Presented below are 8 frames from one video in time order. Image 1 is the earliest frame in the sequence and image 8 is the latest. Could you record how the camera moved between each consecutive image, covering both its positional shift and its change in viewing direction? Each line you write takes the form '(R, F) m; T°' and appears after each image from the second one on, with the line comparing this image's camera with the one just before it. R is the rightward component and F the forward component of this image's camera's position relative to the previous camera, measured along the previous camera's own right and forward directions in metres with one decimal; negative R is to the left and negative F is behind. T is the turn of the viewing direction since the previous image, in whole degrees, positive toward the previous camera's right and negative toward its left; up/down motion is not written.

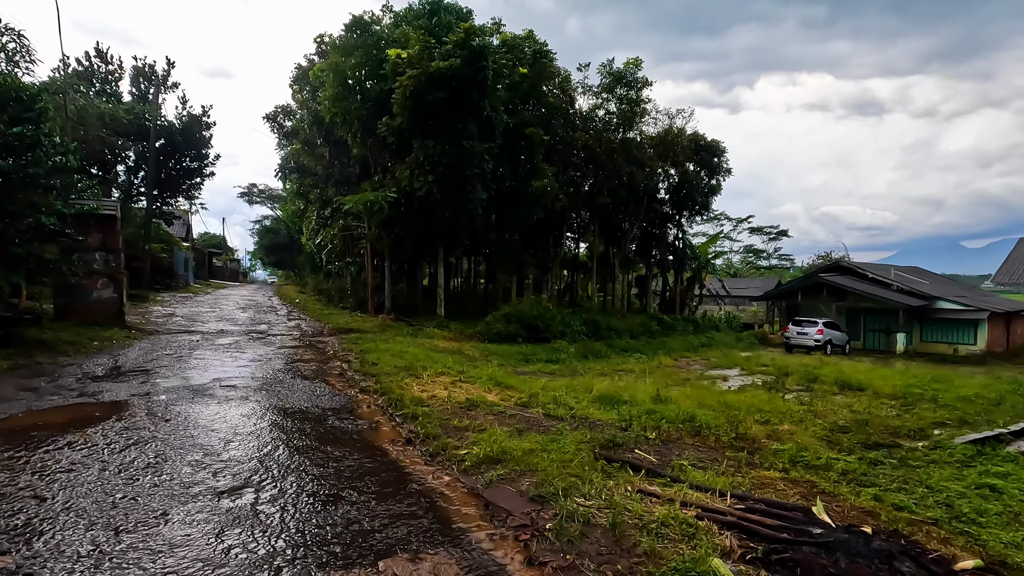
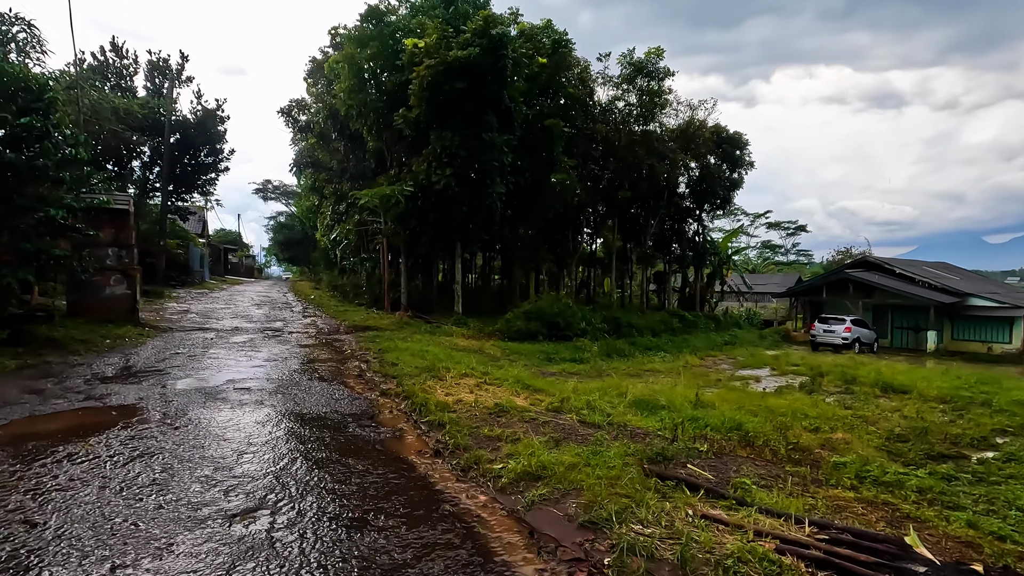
(-0.2, +0.4) m; -1°
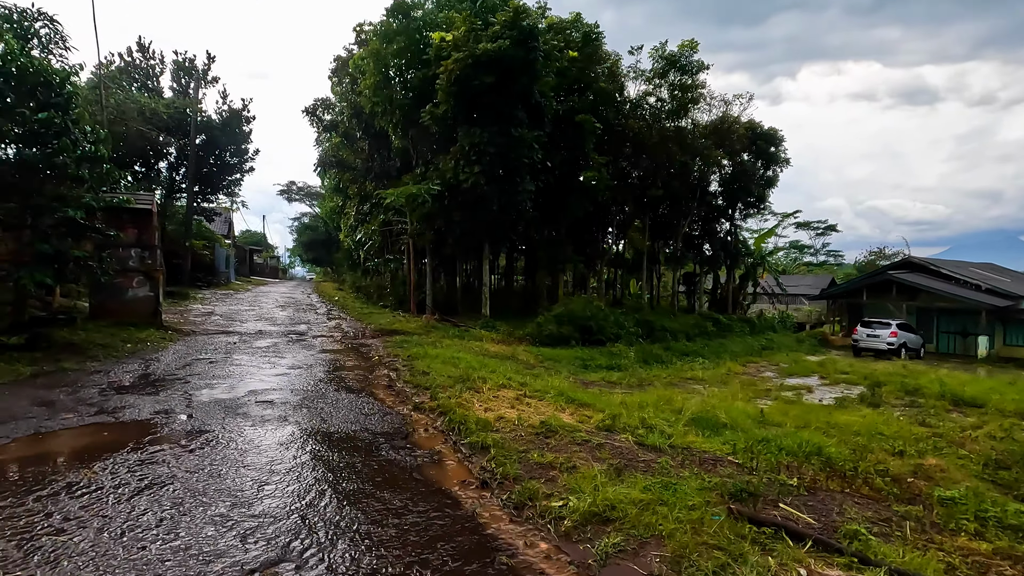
(-0.2, +0.5) m; -2°
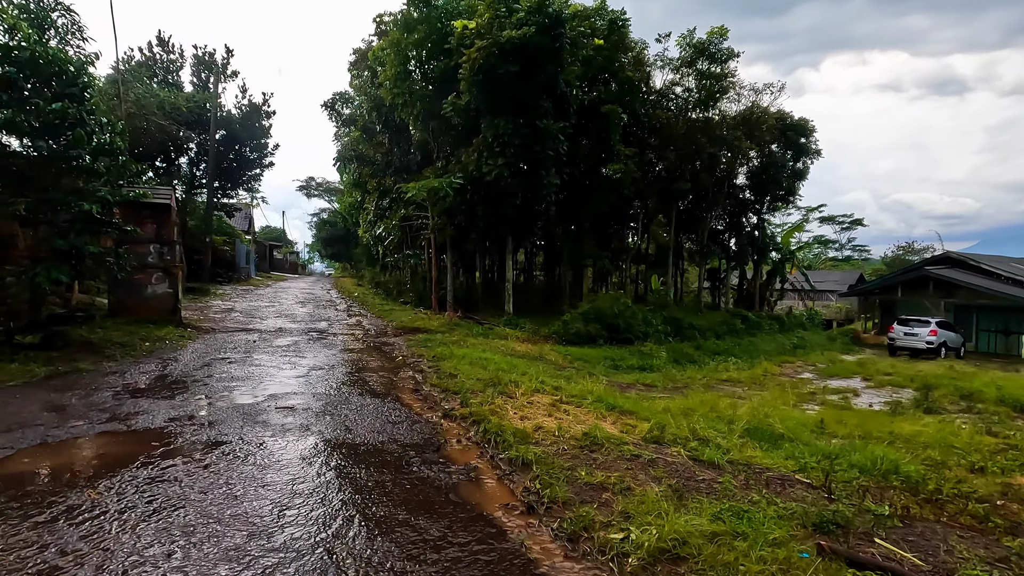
(-0.2, +0.4) m; -2°
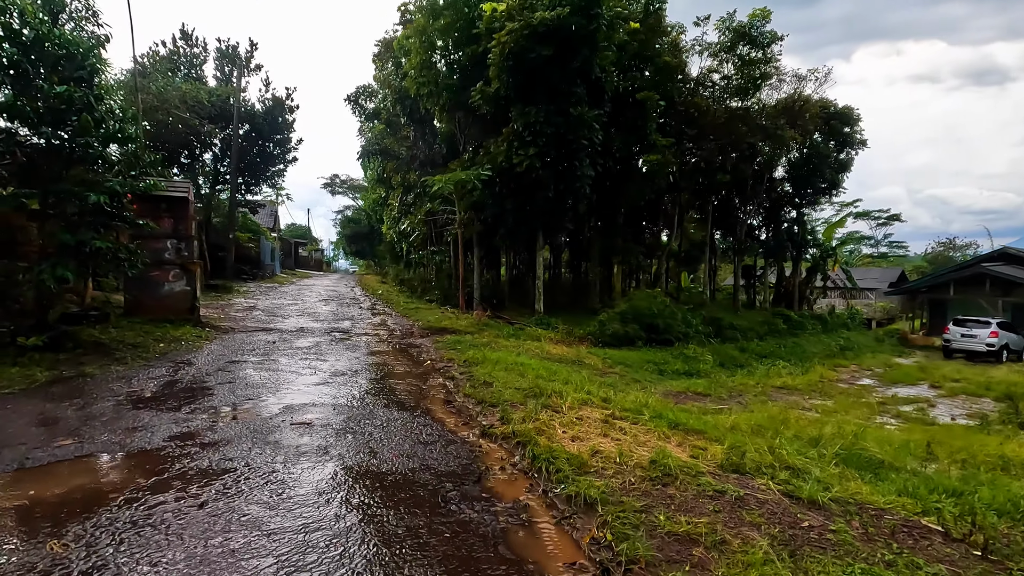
(-0.2, +0.6) m; -2°
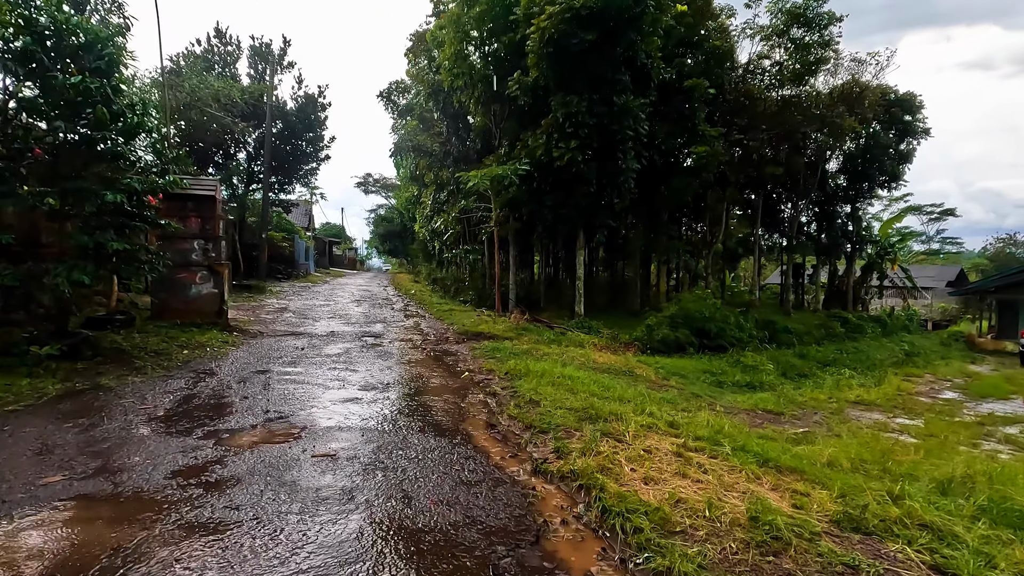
(-0.2, +0.6) m; -3°
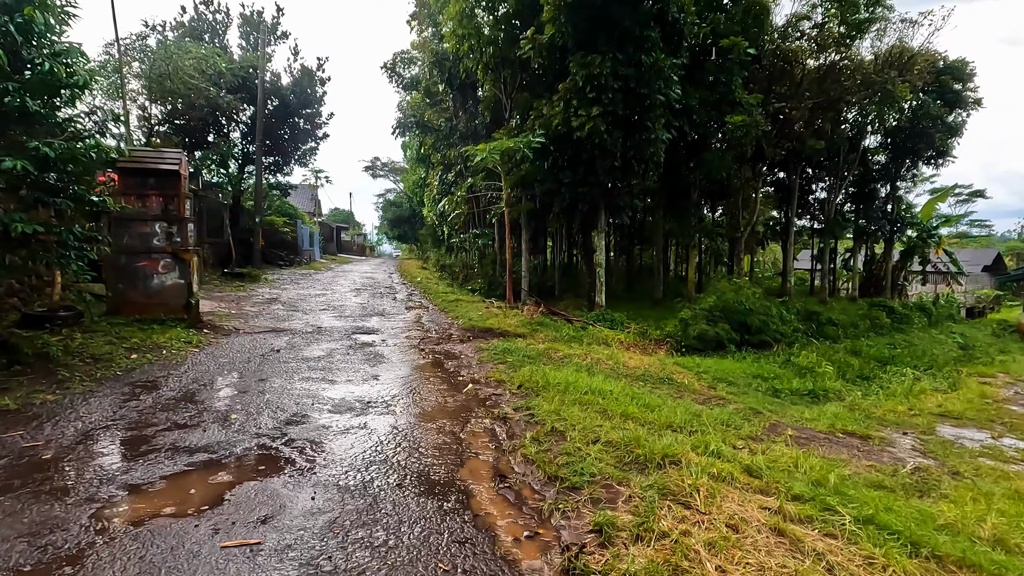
(0.0, +1.2) m; -1°
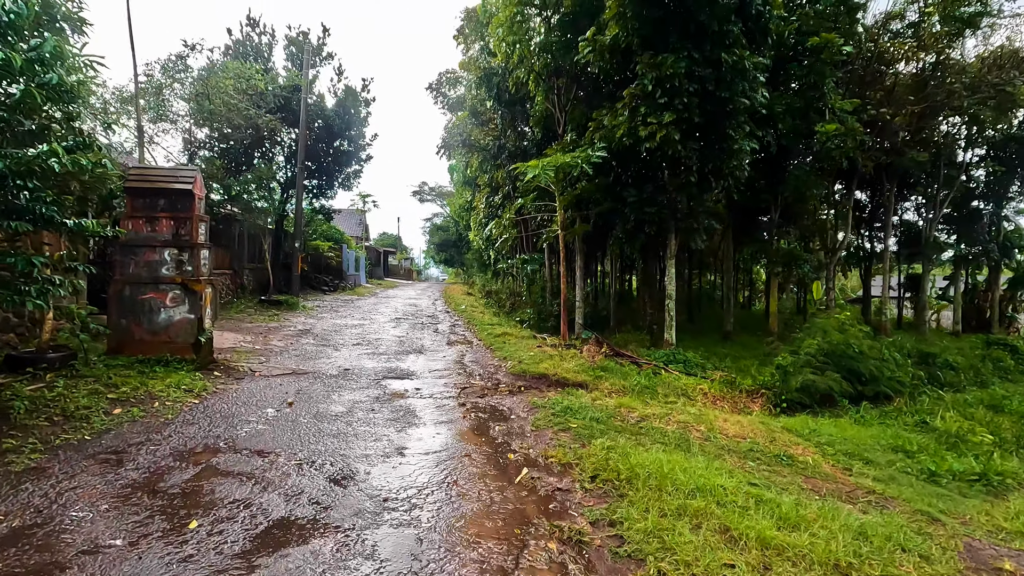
(-0.2, +1.2) m; -5°
